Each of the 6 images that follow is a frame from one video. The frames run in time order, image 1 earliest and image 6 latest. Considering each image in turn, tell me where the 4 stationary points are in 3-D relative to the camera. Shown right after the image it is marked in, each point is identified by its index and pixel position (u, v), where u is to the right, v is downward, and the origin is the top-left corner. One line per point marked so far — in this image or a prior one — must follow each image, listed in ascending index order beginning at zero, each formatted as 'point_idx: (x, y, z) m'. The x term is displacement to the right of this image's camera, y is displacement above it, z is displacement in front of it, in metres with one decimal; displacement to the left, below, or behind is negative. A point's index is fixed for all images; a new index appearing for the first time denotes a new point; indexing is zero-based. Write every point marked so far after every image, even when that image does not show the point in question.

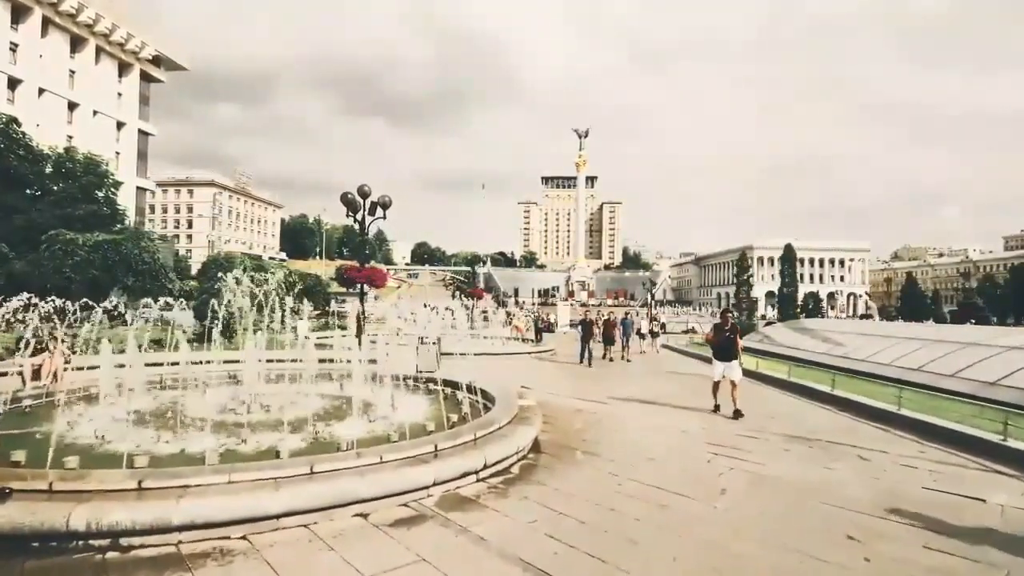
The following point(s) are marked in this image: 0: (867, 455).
0: (+4.4, -2.1, +7.7) m
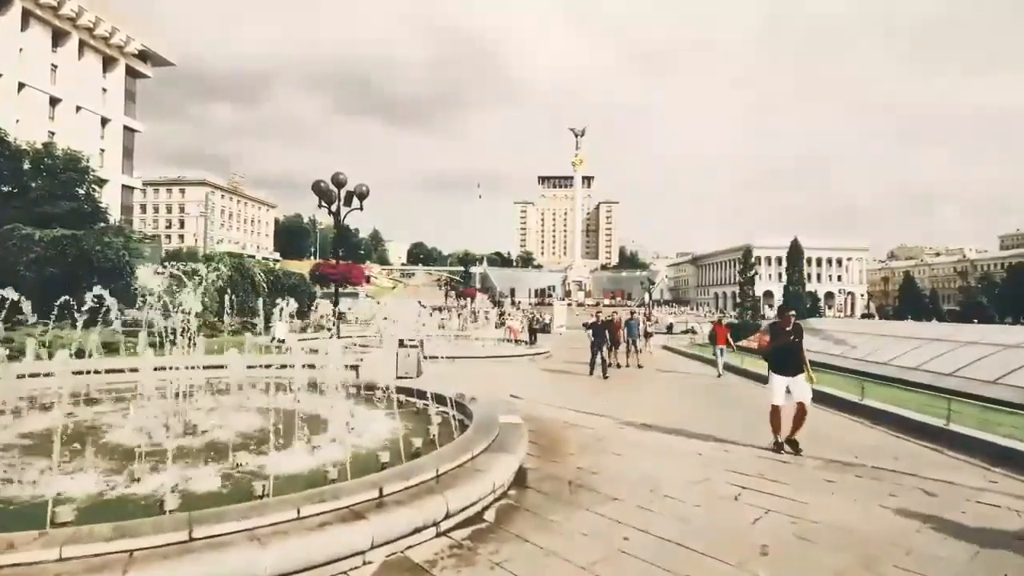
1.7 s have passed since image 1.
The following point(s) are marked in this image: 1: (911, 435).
0: (+4.2, -2.0, +6.2) m
1: (+5.7, -2.1, +8.9) m
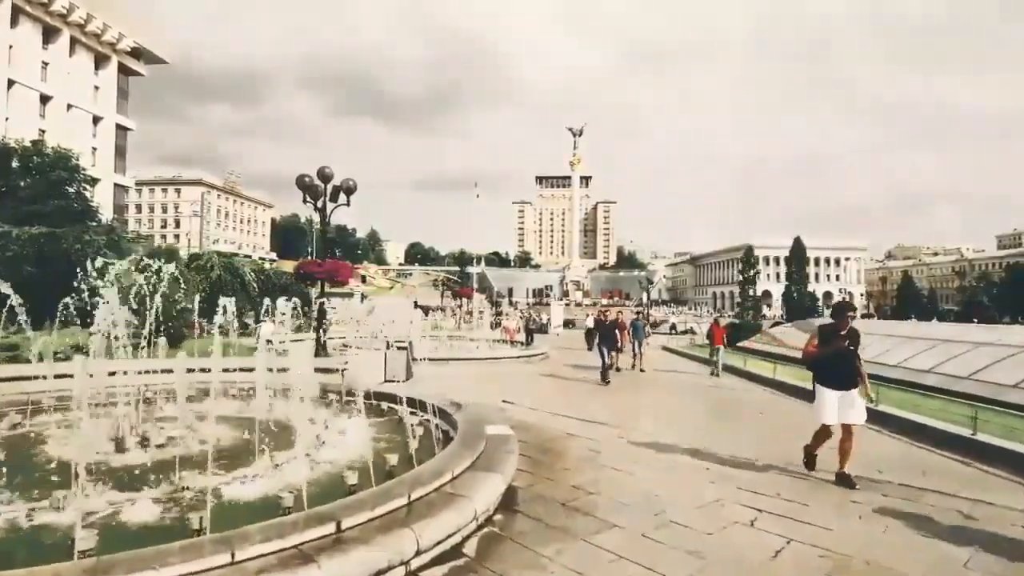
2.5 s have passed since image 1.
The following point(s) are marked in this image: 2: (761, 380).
0: (+4.1, -2.0, +5.5) m
1: (+5.6, -2.1, +8.2) m
2: (+6.3, -2.4, +15.8) m
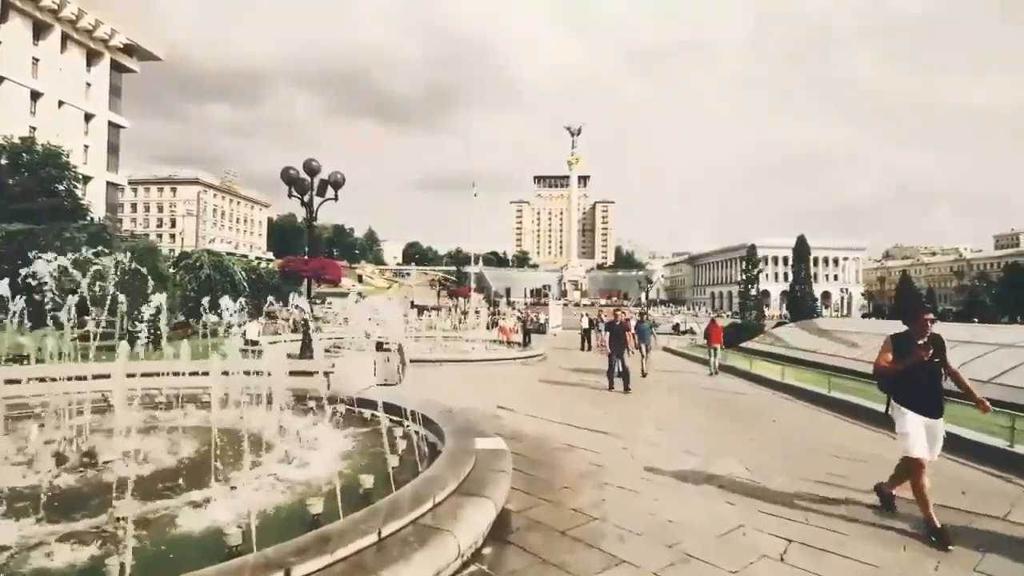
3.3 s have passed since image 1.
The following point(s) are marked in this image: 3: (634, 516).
0: (+4.0, -1.9, +4.8) m
1: (+5.5, -2.0, +7.5) m
2: (+6.2, -2.3, +15.1) m
3: (+1.0, -1.9, +5.1) m
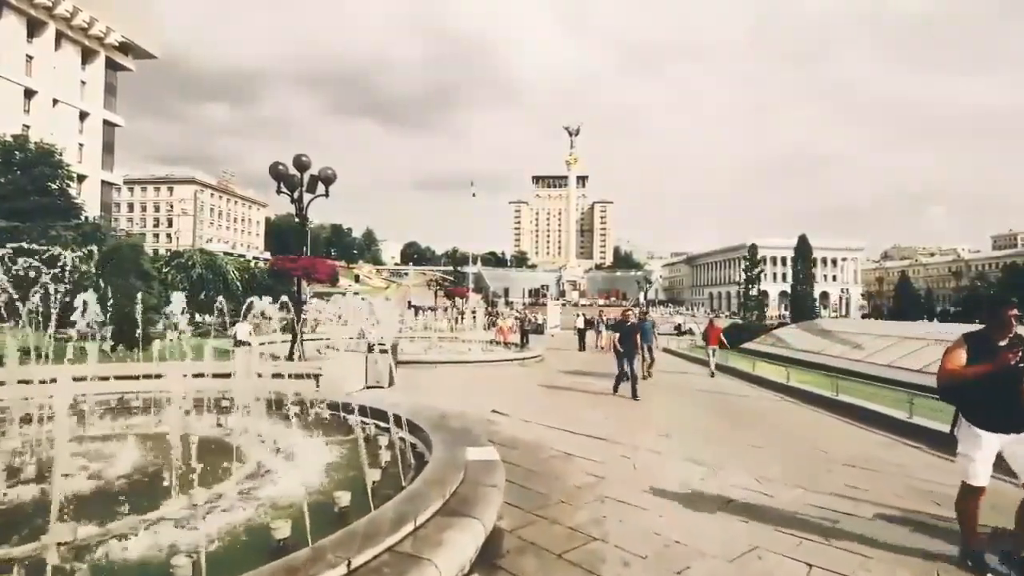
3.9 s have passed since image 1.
0: (+3.9, -1.9, +4.3) m
1: (+5.4, -2.0, +7.1) m
2: (+6.1, -2.3, +14.7) m
3: (+0.9, -1.9, +4.7) m
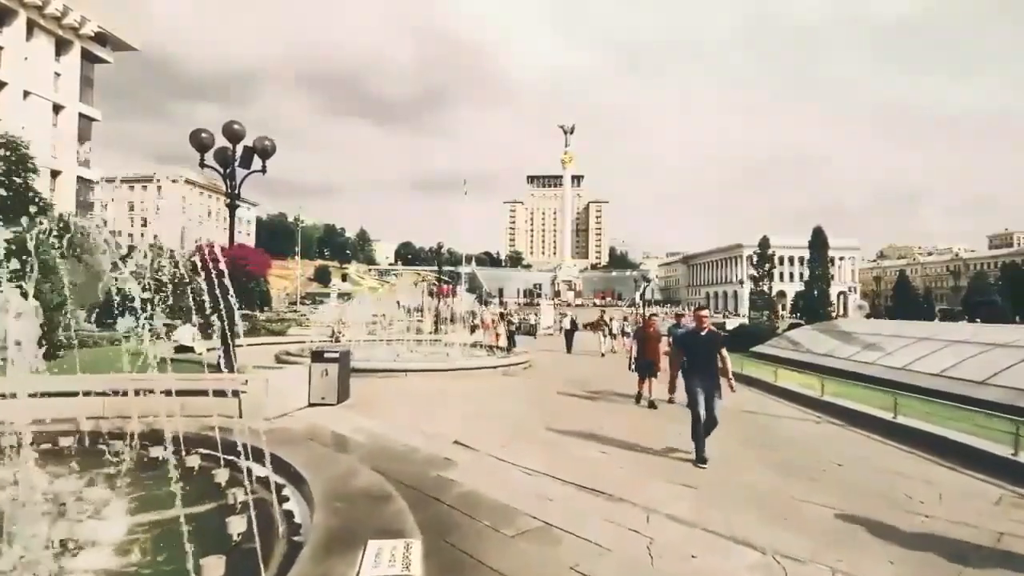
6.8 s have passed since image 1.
0: (+3.6, -1.8, +1.9) m
1: (+5.1, -1.9, +4.6) m
2: (+5.7, -2.2, +12.3) m
3: (+0.6, -1.8, +2.2) m
